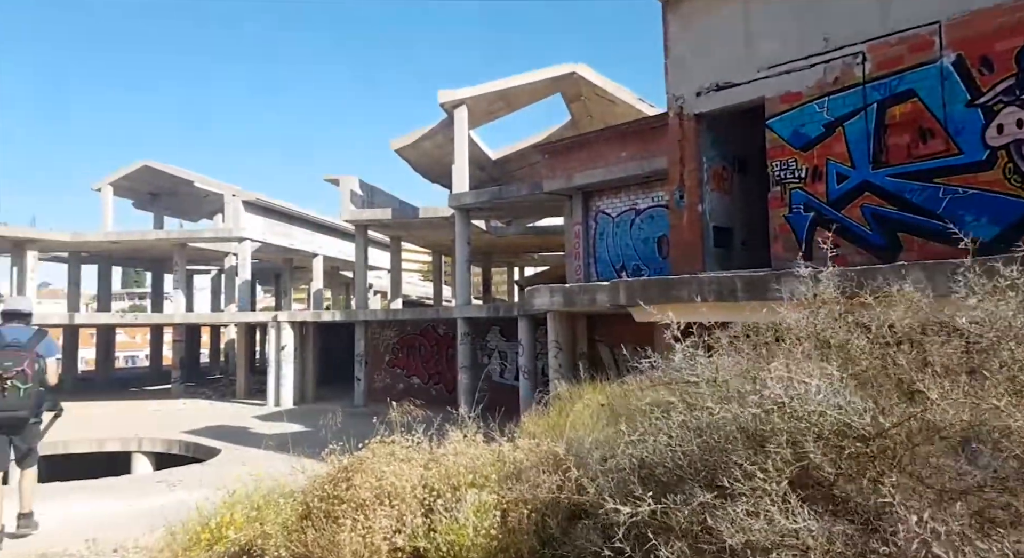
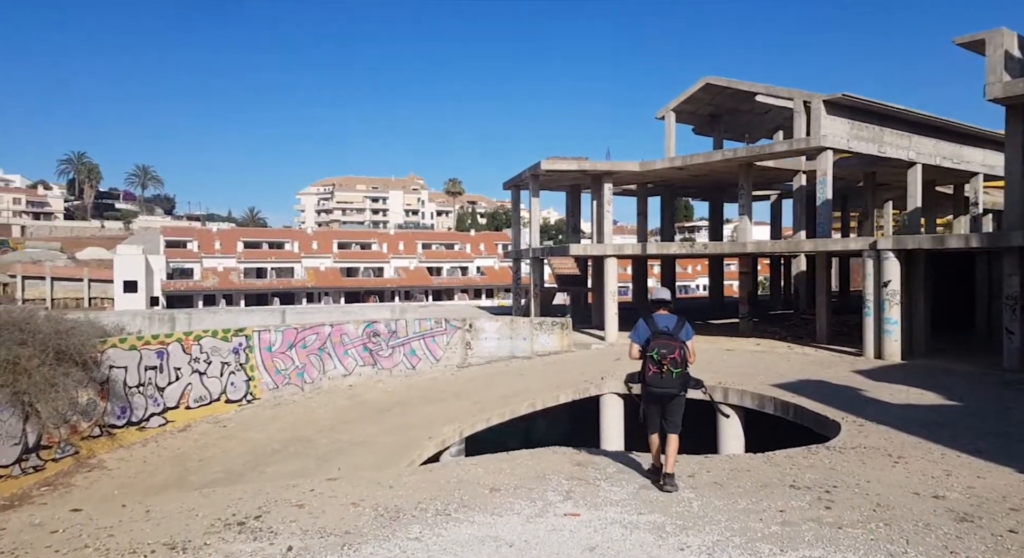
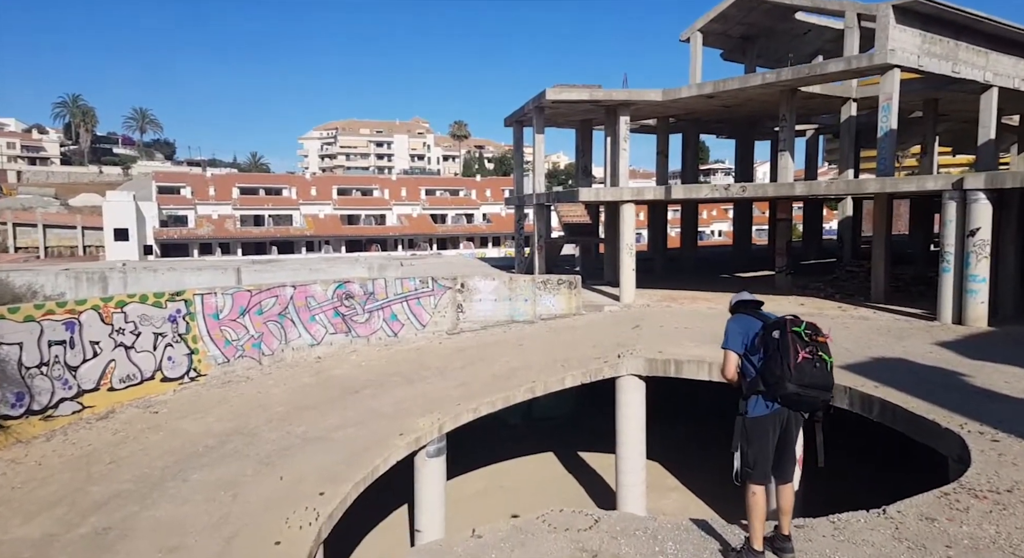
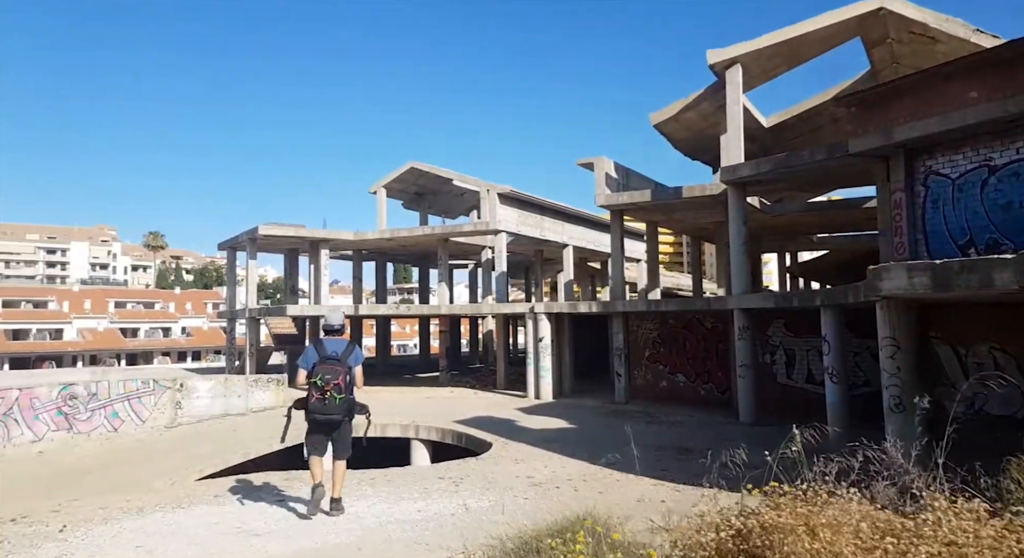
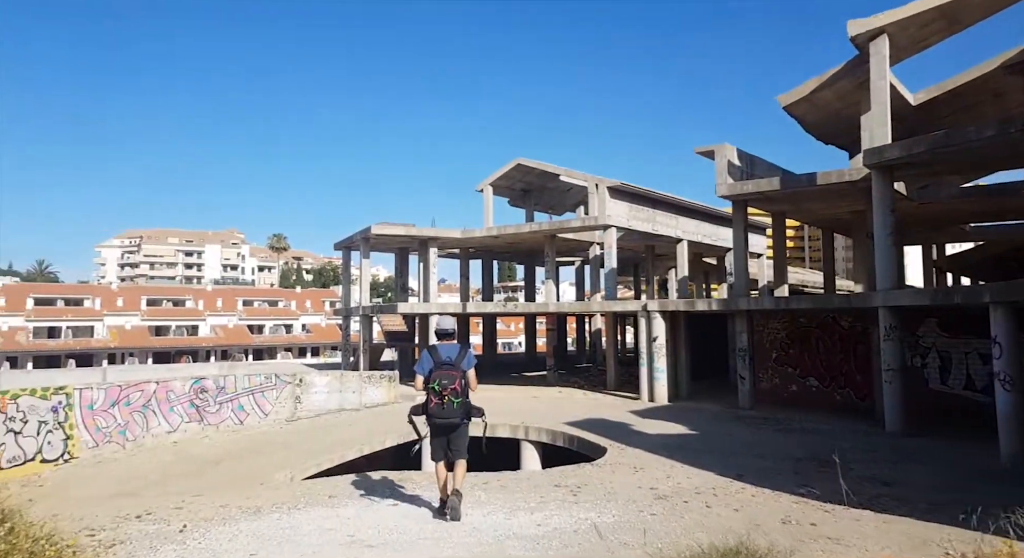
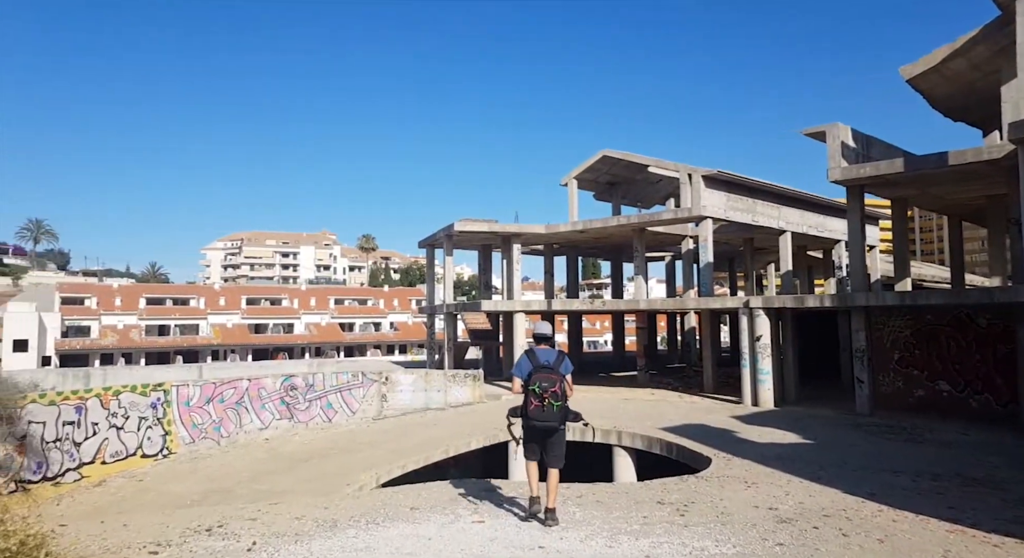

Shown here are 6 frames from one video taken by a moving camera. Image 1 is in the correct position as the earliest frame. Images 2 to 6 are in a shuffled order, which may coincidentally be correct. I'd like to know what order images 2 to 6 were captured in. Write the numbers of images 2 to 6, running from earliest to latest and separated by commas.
4, 5, 6, 2, 3
